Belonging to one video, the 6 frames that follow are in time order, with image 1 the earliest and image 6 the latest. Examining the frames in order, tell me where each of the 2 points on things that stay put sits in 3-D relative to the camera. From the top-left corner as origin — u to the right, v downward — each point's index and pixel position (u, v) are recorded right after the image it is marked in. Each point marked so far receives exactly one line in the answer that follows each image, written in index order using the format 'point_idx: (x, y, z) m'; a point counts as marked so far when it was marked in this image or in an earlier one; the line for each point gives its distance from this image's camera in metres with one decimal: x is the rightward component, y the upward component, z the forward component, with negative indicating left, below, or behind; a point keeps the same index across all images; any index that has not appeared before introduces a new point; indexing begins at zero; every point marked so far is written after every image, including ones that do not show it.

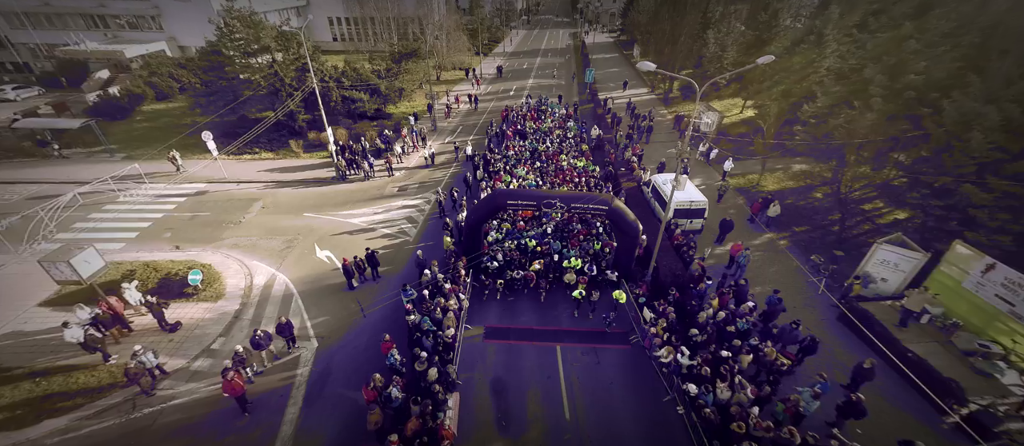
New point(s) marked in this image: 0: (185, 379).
0: (-10.6, -5.1, +11.1) m
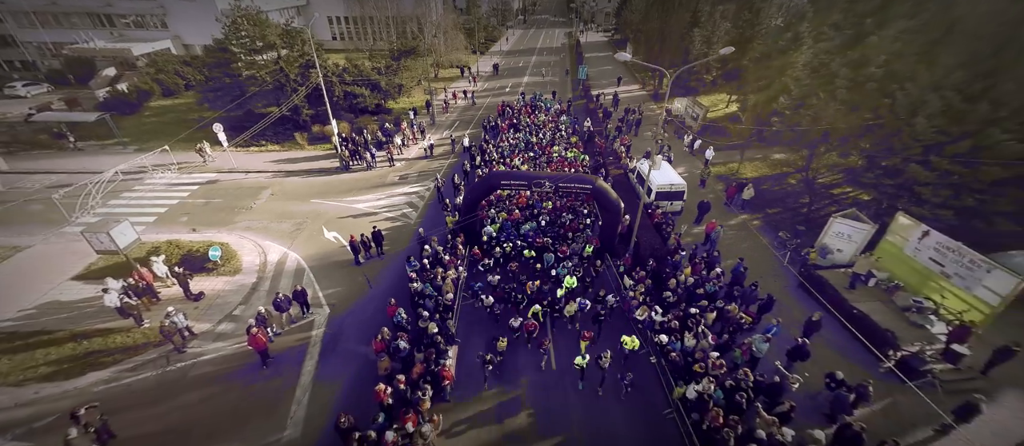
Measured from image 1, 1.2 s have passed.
0: (-10.9, -4.2, +12.4) m
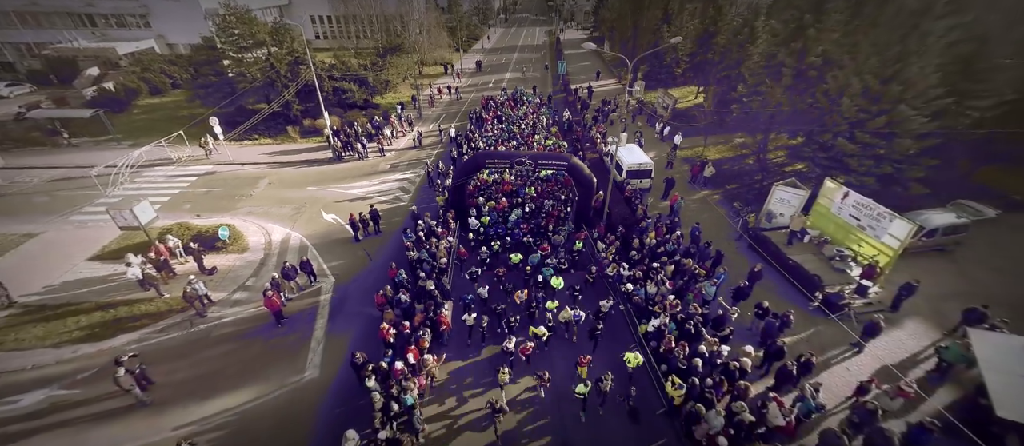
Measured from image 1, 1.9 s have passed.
0: (-11.4, -3.3, +13.7) m
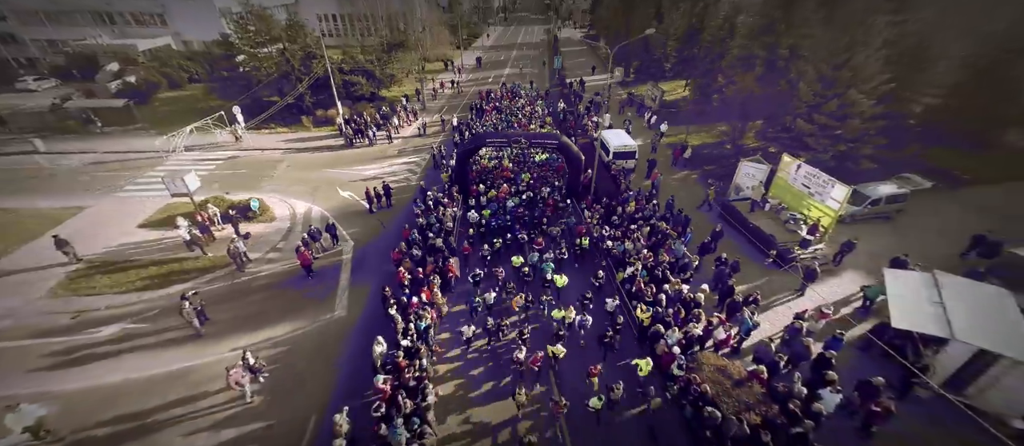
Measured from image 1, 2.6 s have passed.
0: (-11.5, -1.9, +15.9) m
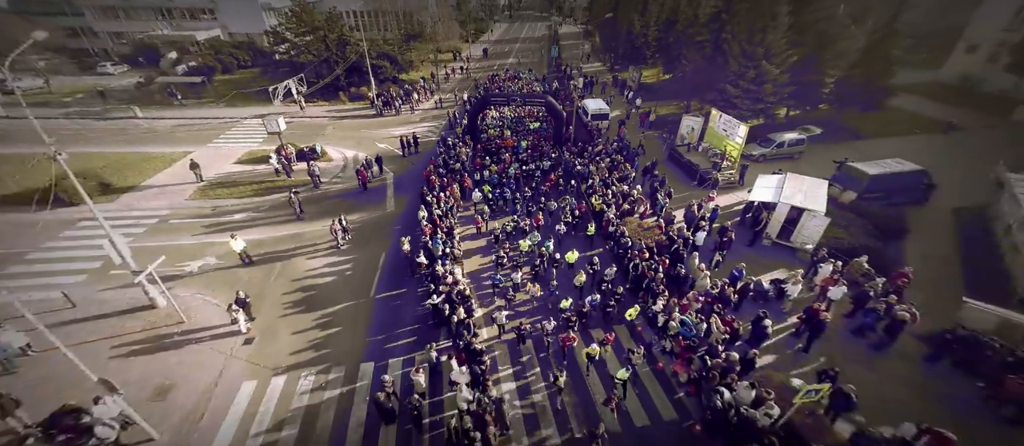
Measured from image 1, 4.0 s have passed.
0: (-11.7, +2.5, +22.1) m
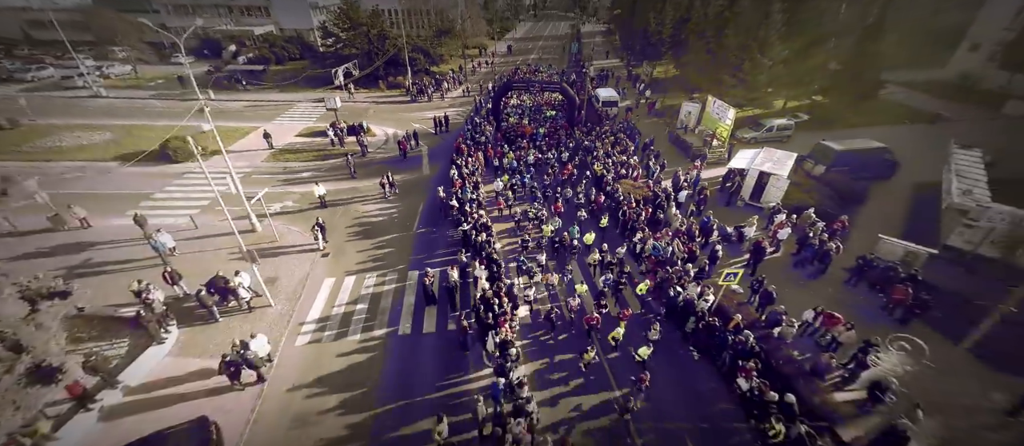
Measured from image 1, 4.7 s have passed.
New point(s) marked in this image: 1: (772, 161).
0: (-10.4, +5.4, +26.4) m
1: (+14.0, +3.3, +18.5) m
